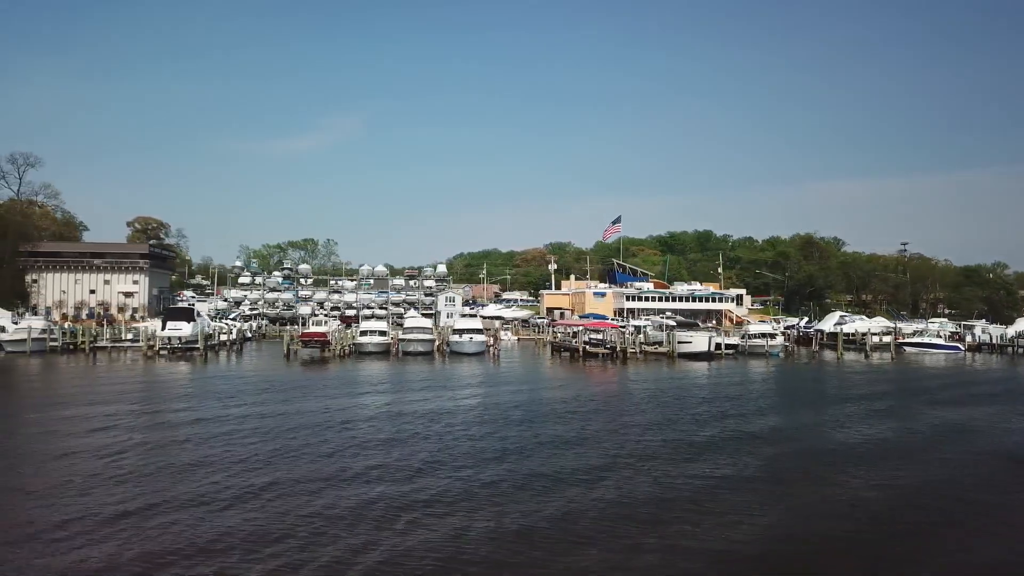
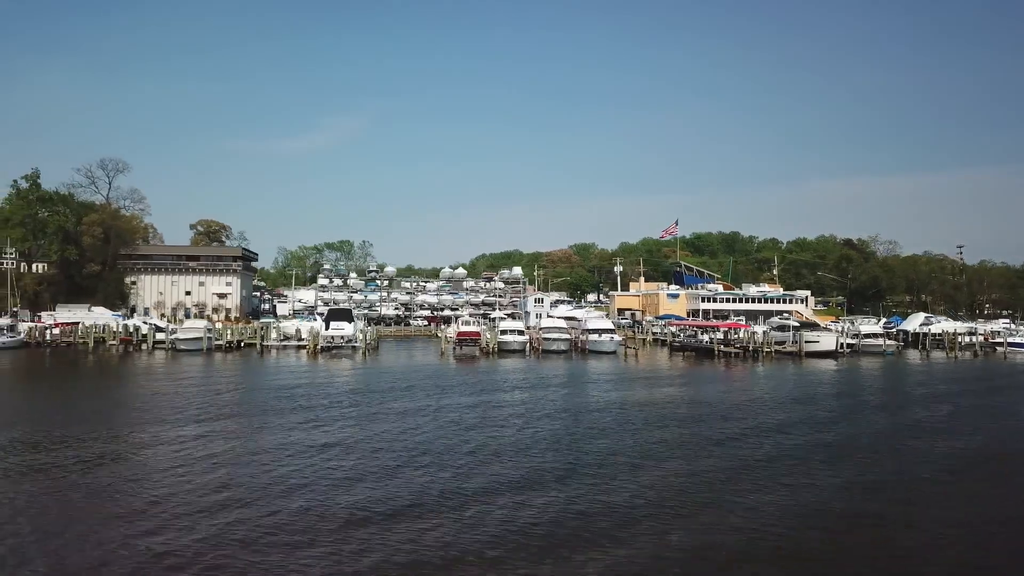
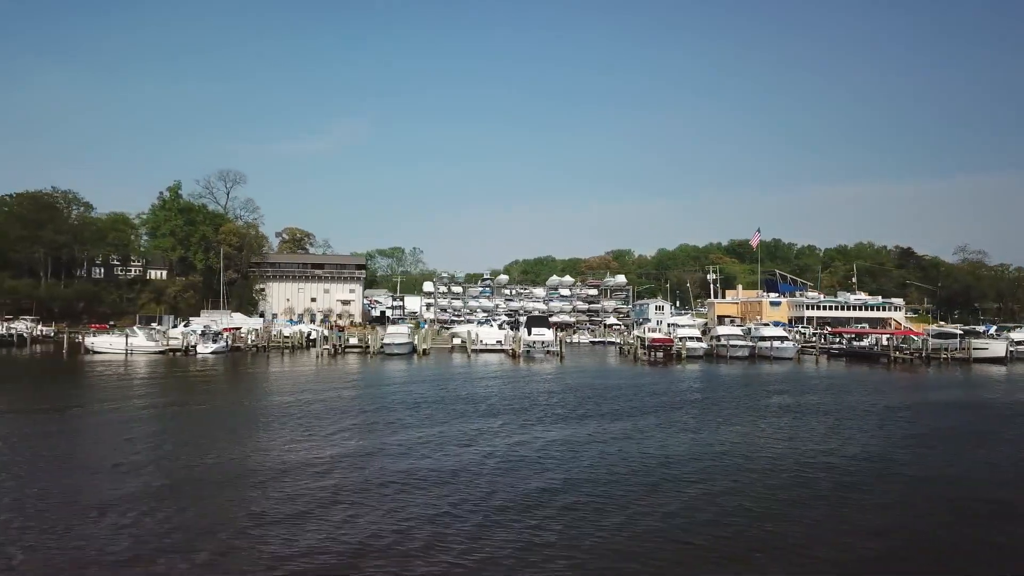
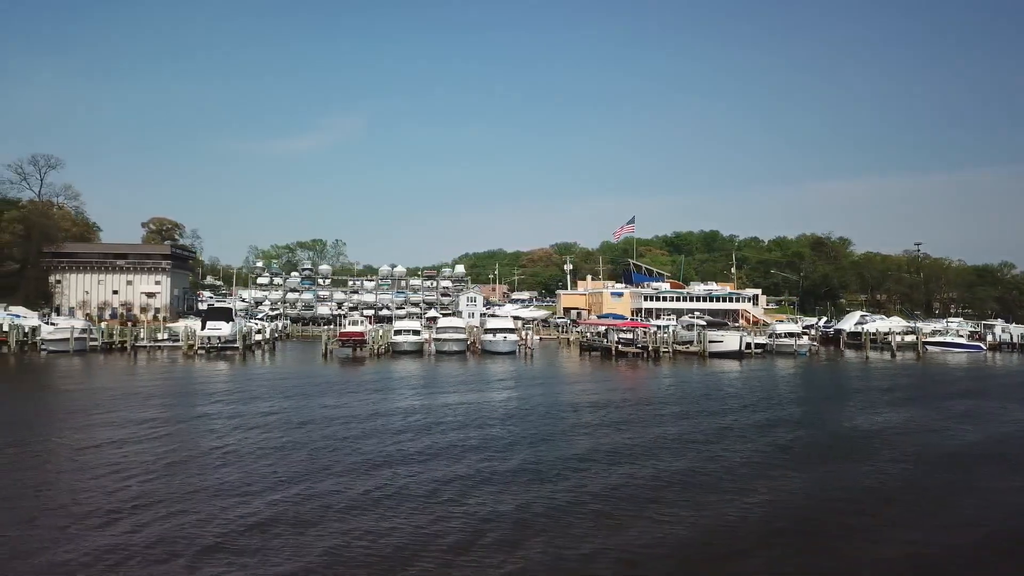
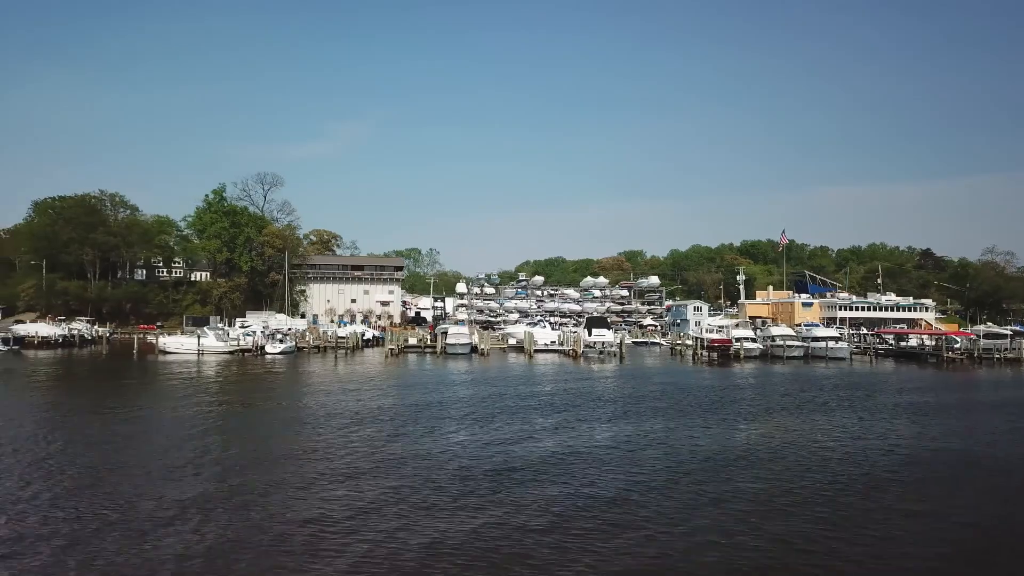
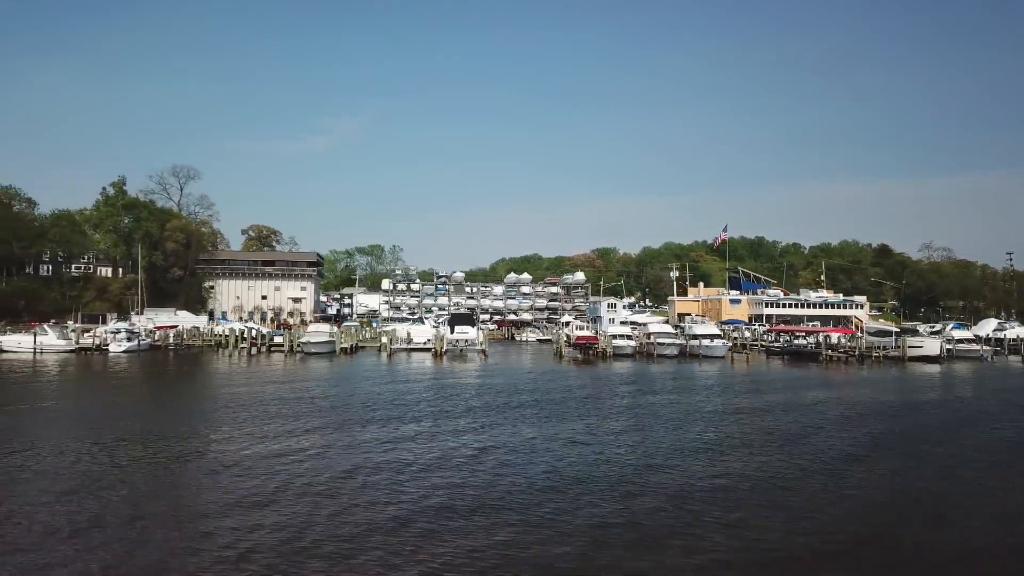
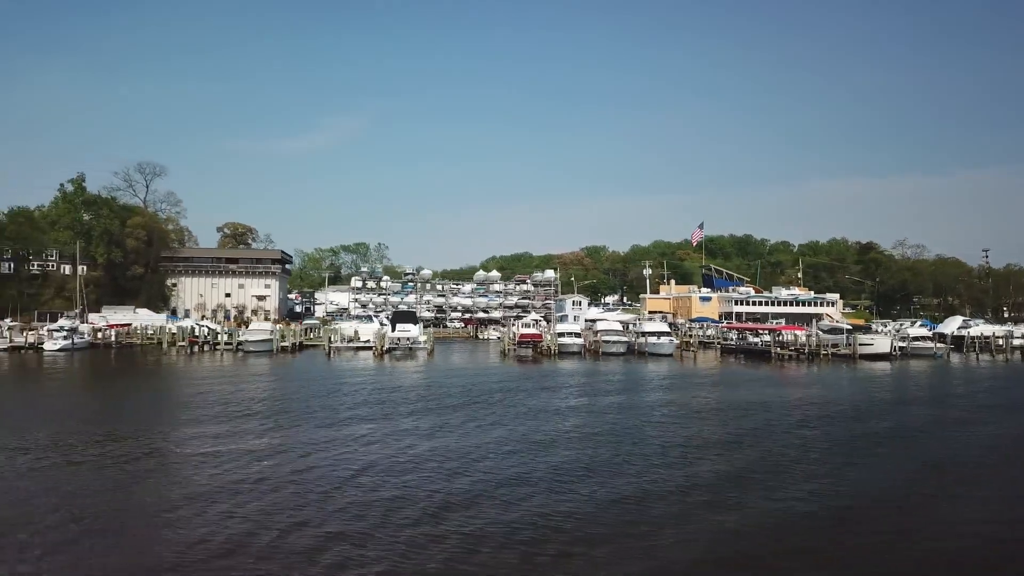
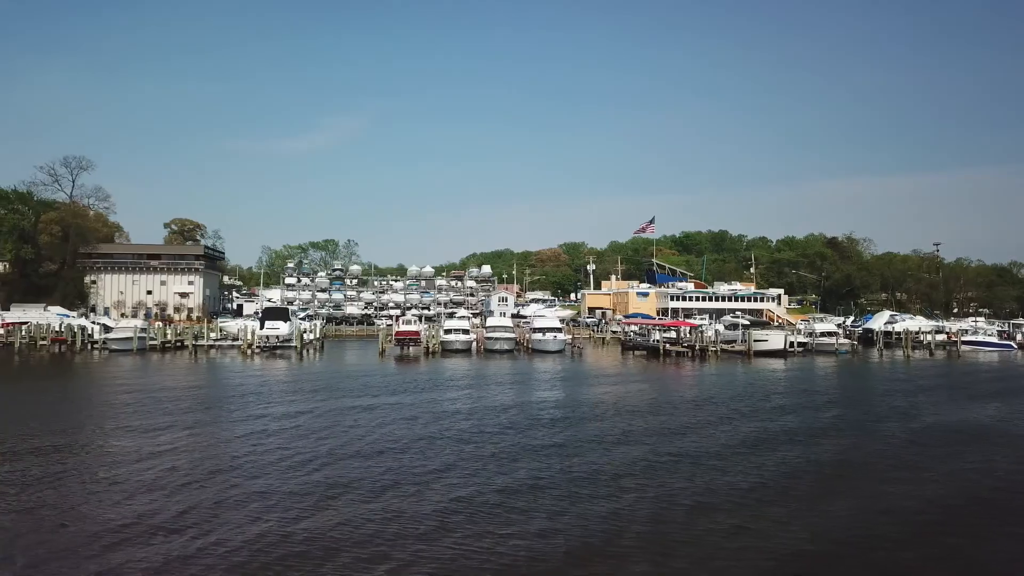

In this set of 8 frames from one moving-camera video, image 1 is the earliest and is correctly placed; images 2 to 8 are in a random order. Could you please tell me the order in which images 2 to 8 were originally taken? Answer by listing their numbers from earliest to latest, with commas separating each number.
4, 8, 2, 7, 6, 3, 5
